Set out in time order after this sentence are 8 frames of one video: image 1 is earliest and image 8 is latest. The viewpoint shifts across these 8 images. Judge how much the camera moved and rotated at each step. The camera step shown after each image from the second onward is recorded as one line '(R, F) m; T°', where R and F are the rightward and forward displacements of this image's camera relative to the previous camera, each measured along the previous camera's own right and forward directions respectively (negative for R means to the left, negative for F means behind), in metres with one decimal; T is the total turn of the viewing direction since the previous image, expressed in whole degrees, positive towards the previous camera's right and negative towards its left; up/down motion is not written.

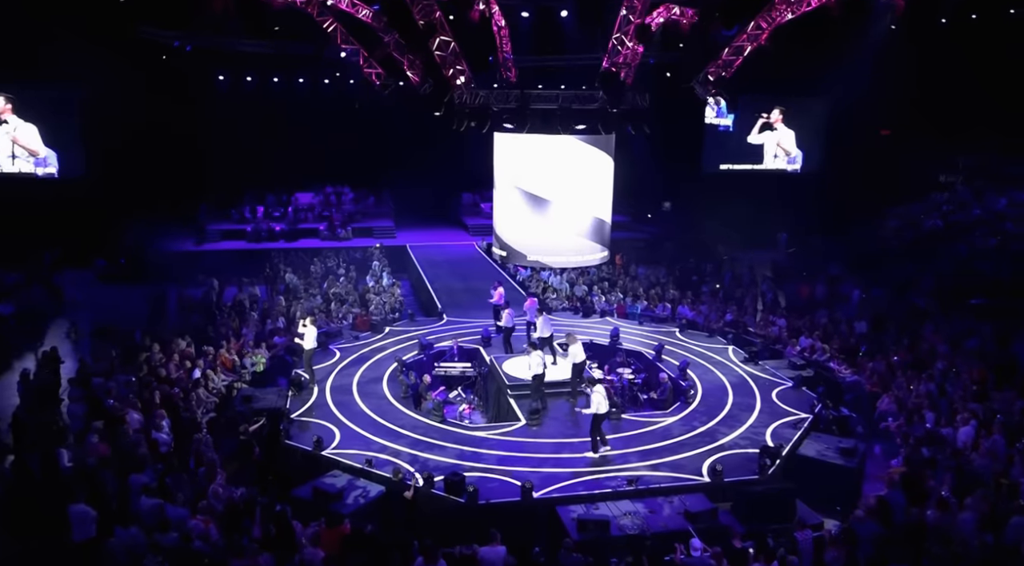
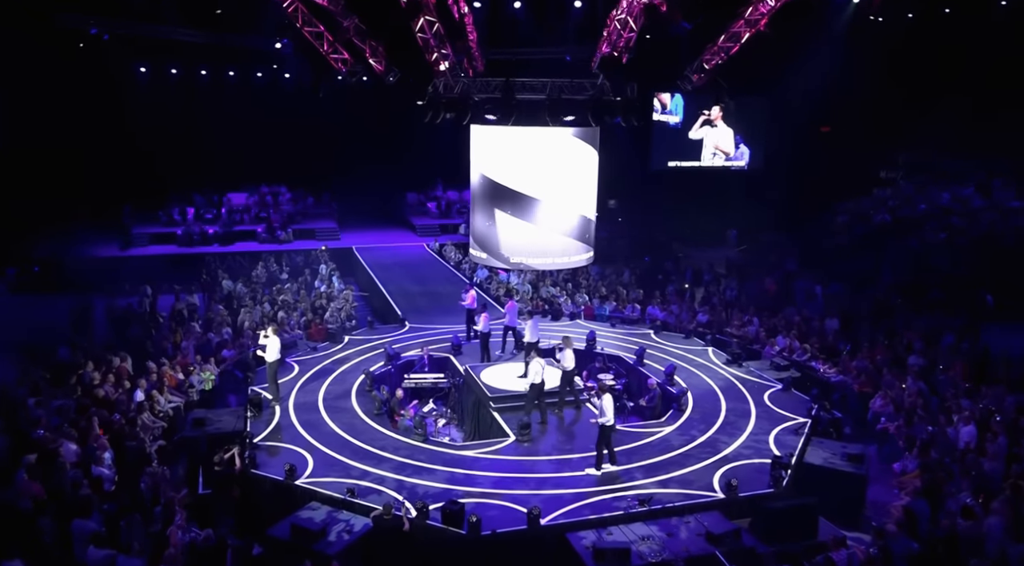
(-1.0, +1.2) m; +5°
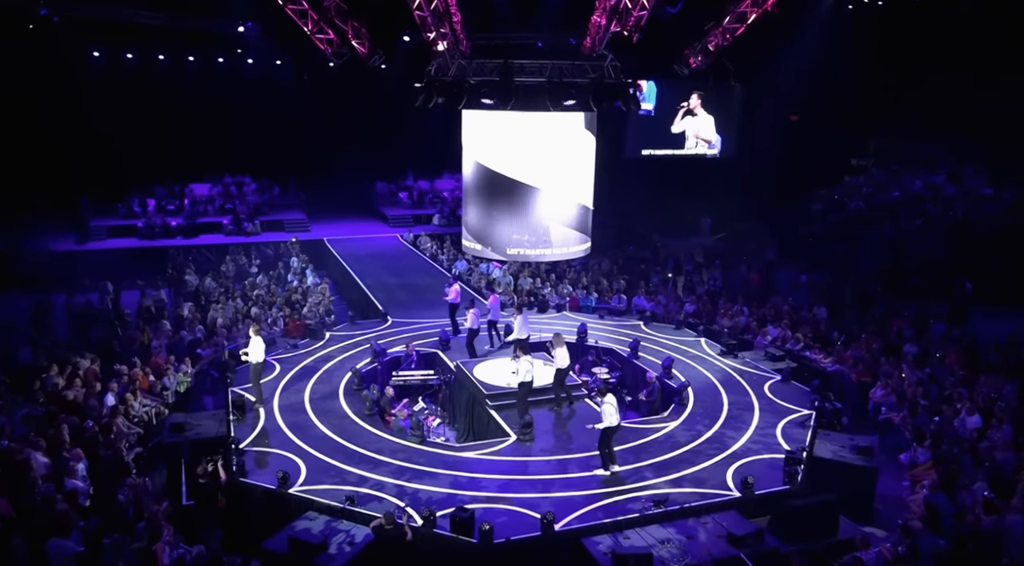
(-0.6, +0.6) m; +3°
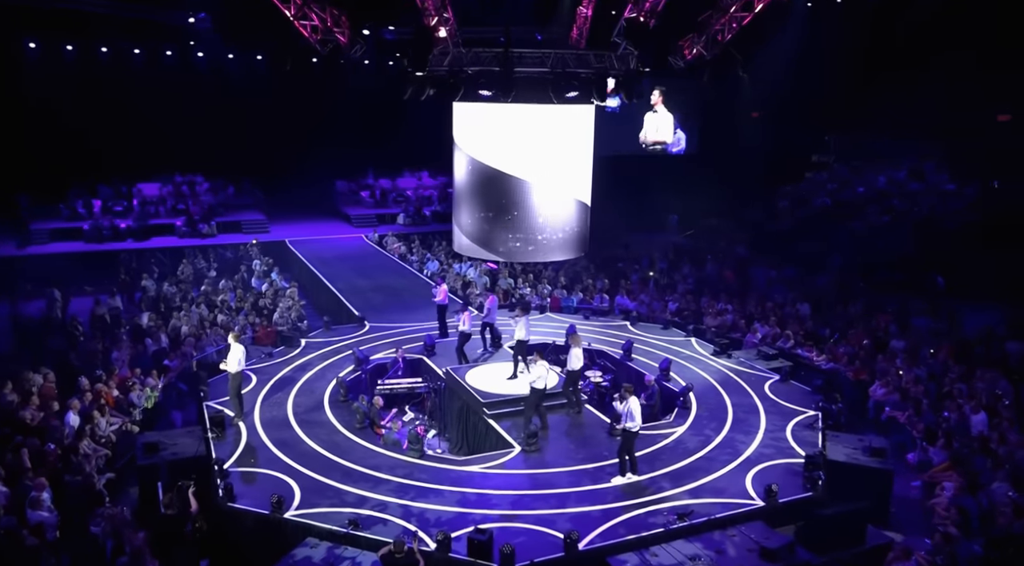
(-0.8, +0.7) m; +4°
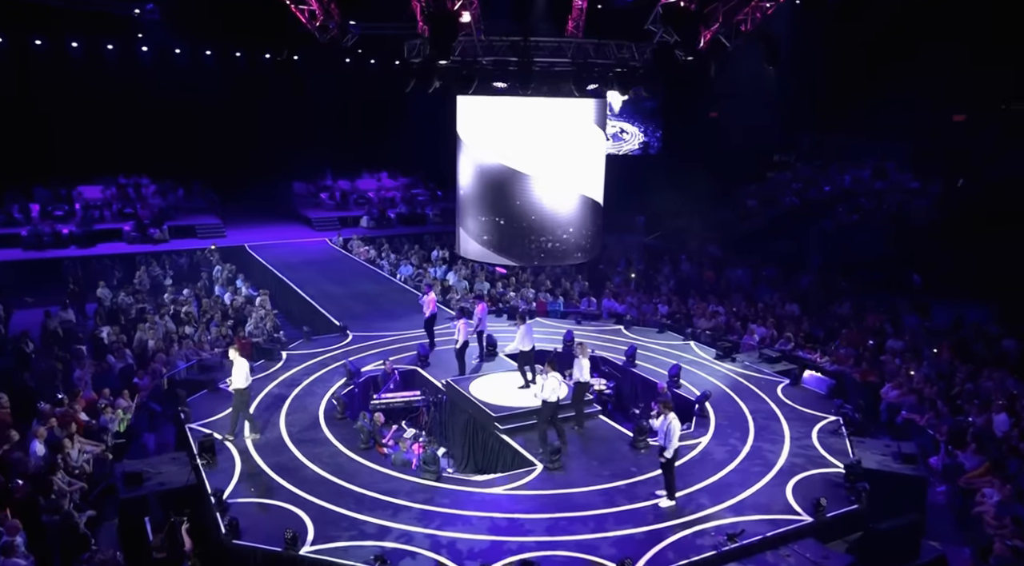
(-1.2, +0.9) m; +4°
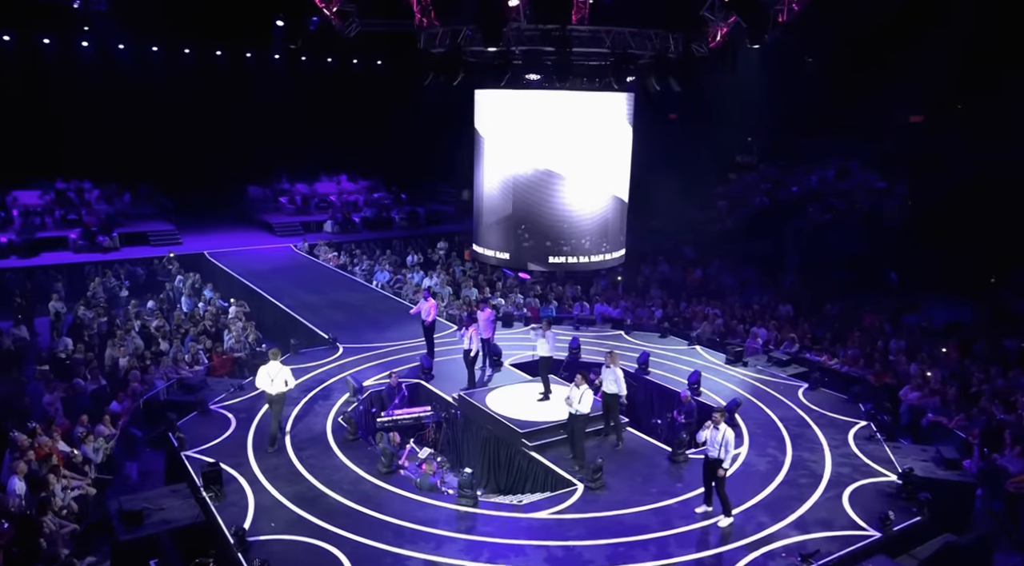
(-1.4, +0.8) m; +4°
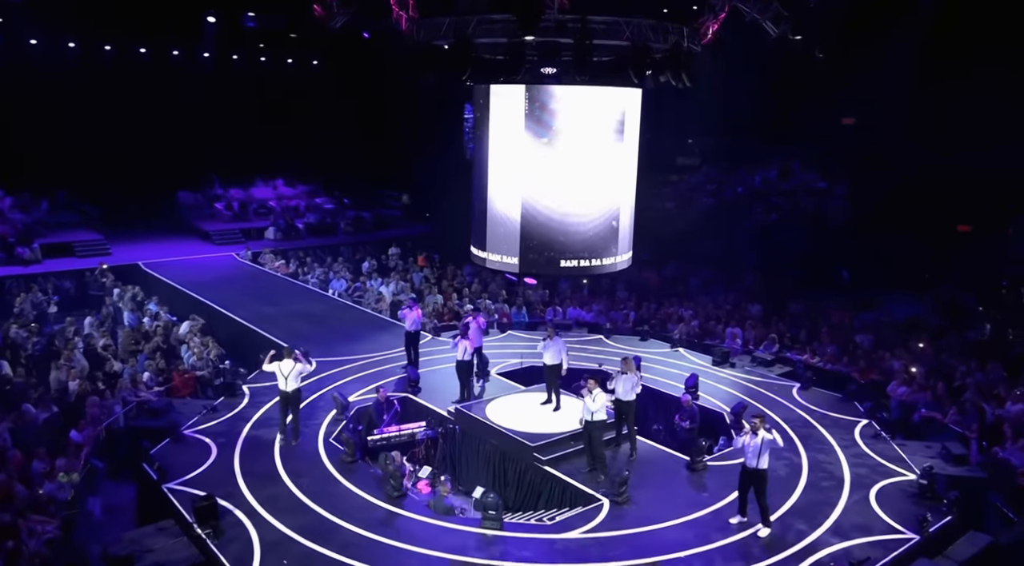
(-1.3, +0.7) m; +6°
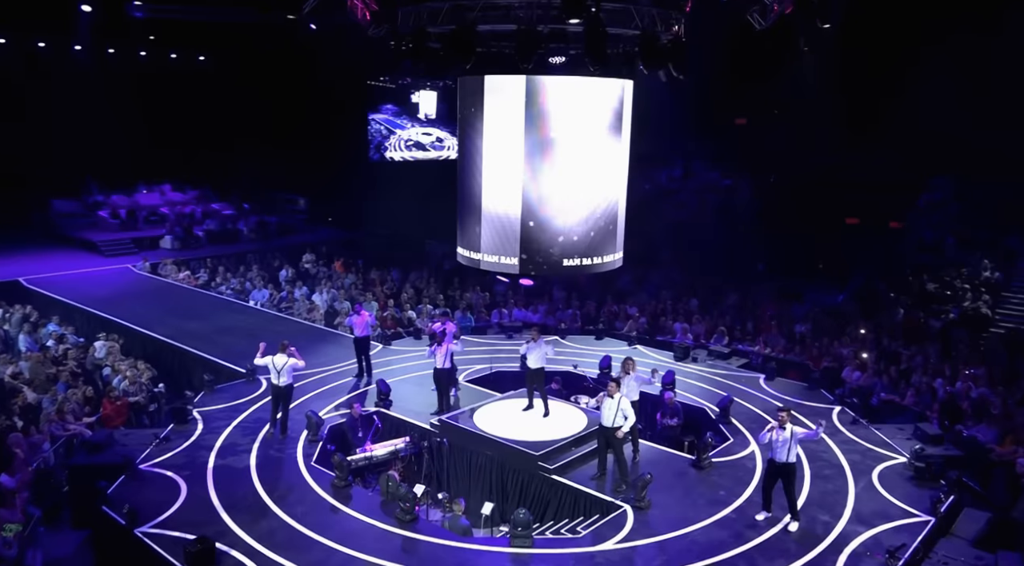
(-1.8, +0.7) m; +9°
